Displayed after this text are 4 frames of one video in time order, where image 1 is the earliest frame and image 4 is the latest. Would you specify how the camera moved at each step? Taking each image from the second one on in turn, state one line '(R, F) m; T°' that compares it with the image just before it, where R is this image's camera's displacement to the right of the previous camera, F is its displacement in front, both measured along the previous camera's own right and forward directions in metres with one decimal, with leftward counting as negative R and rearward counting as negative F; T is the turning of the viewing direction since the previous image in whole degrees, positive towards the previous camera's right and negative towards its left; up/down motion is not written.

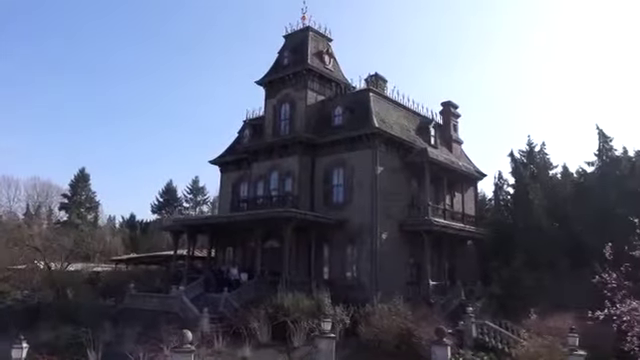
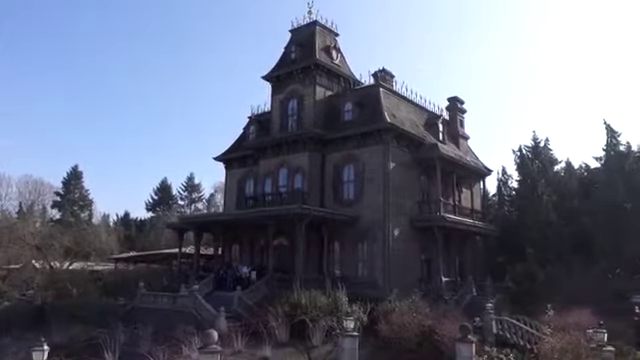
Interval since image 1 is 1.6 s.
(-1.2, +0.4) m; +1°
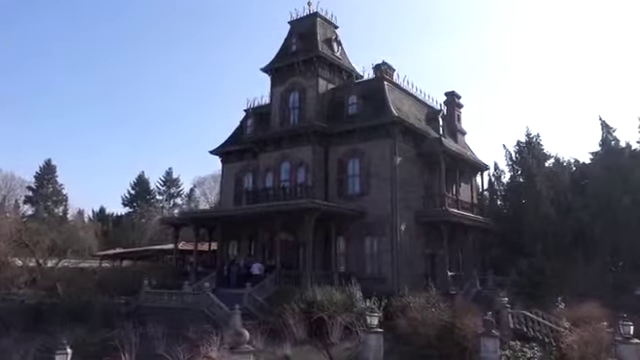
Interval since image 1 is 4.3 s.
(-1.9, +0.5) m; +4°
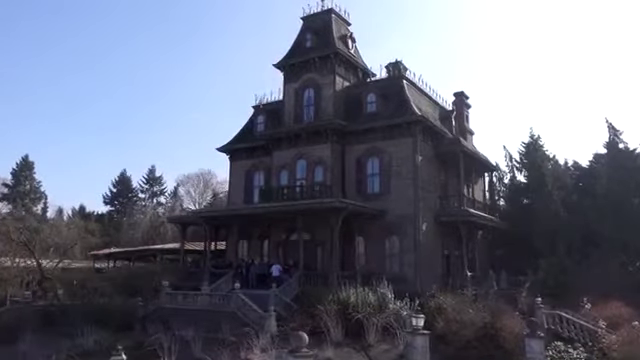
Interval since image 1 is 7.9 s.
(-2.6, +0.6) m; +4°
